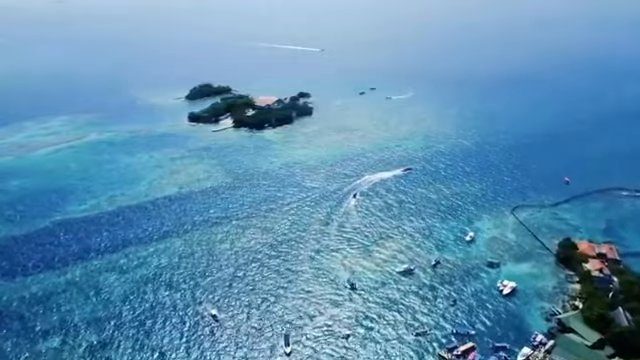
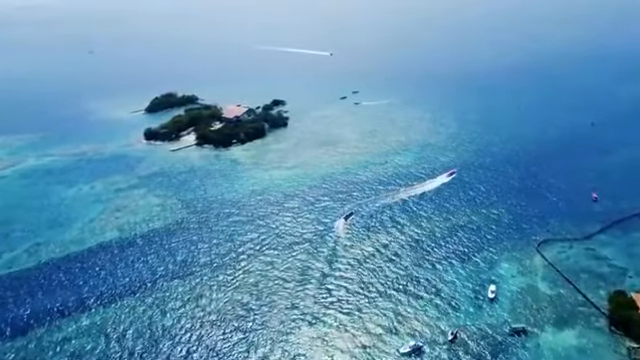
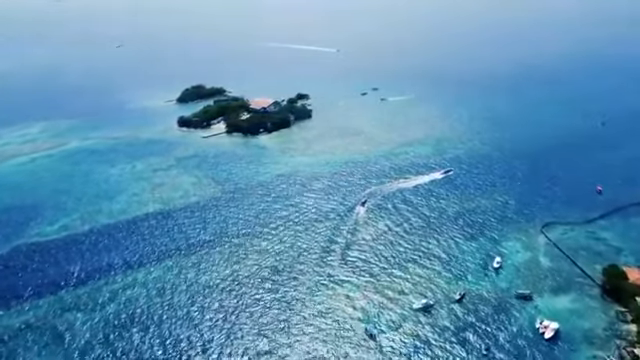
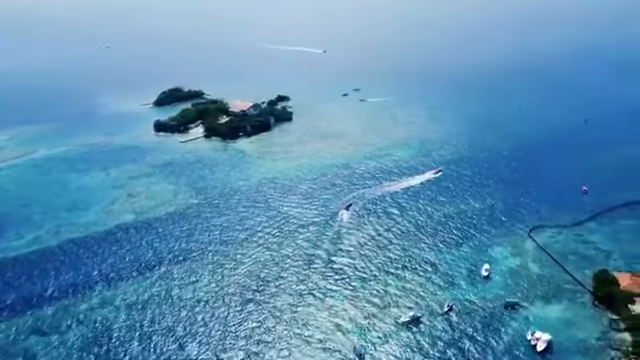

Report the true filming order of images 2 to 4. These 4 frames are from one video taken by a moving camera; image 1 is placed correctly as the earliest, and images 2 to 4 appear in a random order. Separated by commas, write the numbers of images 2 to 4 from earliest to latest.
3, 4, 2
